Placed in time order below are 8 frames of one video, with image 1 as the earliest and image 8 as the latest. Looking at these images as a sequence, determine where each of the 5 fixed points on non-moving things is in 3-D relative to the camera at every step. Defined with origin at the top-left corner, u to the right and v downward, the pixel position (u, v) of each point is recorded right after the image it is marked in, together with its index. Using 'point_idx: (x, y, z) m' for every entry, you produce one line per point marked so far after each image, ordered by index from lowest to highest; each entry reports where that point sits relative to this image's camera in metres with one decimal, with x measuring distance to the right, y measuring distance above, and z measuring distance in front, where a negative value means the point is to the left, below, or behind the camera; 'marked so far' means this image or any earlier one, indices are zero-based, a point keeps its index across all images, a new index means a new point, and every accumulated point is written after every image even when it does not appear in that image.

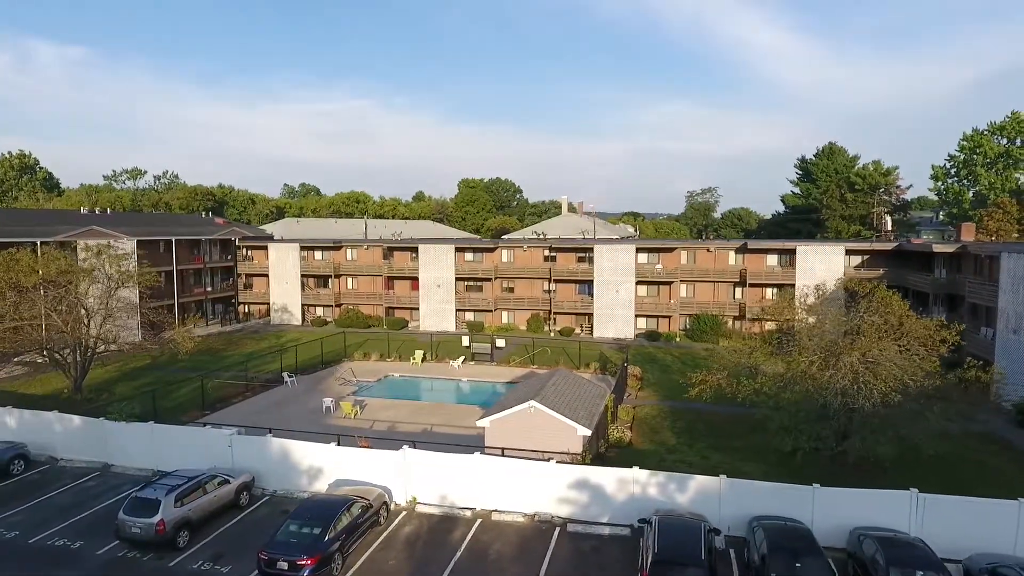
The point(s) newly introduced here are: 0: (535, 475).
0: (+0.7, -5.5, +18.4) m
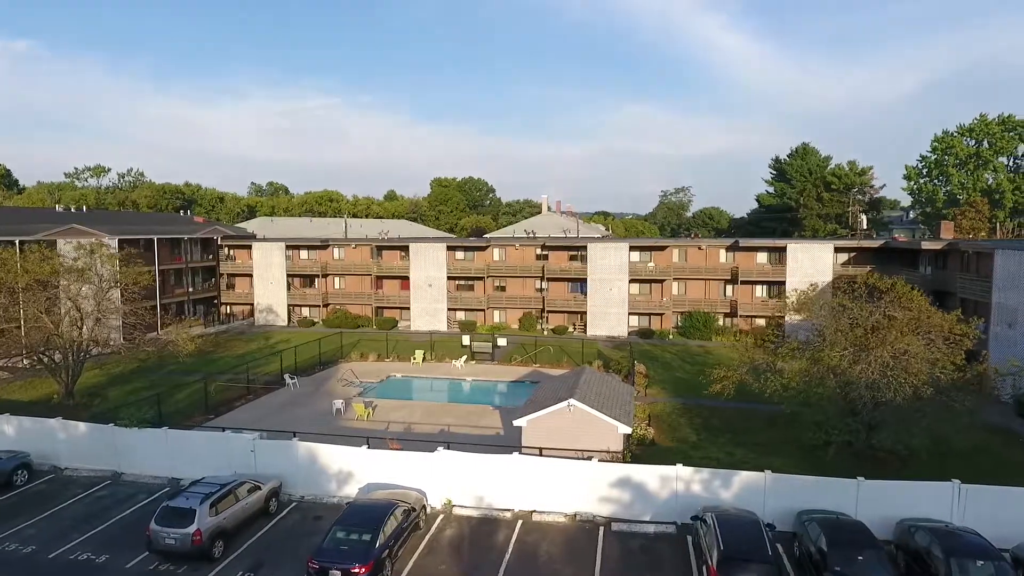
0: (+1.9, -5.4, +18.2) m
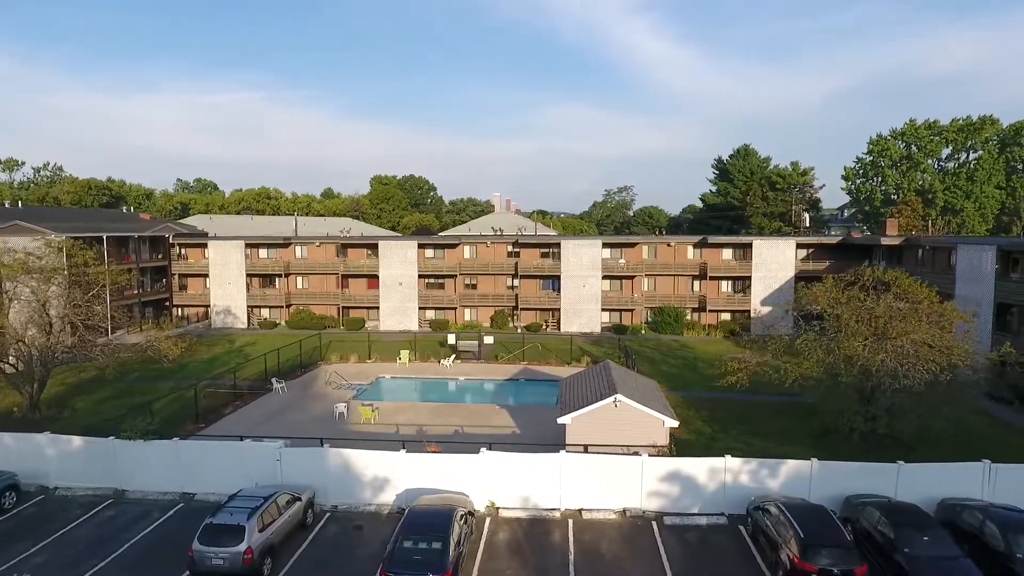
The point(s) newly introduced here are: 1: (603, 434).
0: (+3.3, -5.3, +18.1) m
1: (+2.8, -4.4, +18.9) m
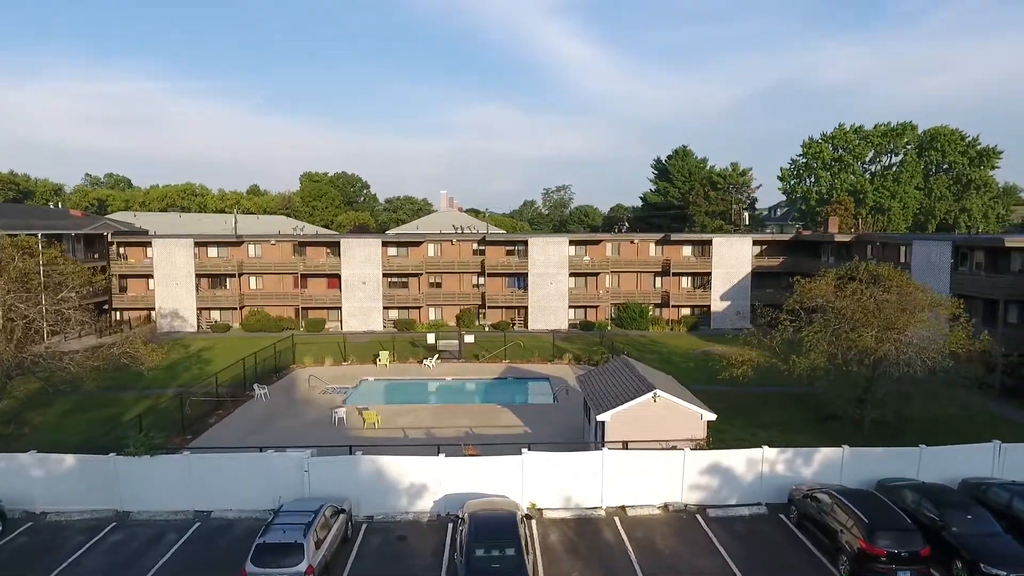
0: (+4.5, -5.1, +18.1) m
1: (+3.9, -4.3, +18.9) m
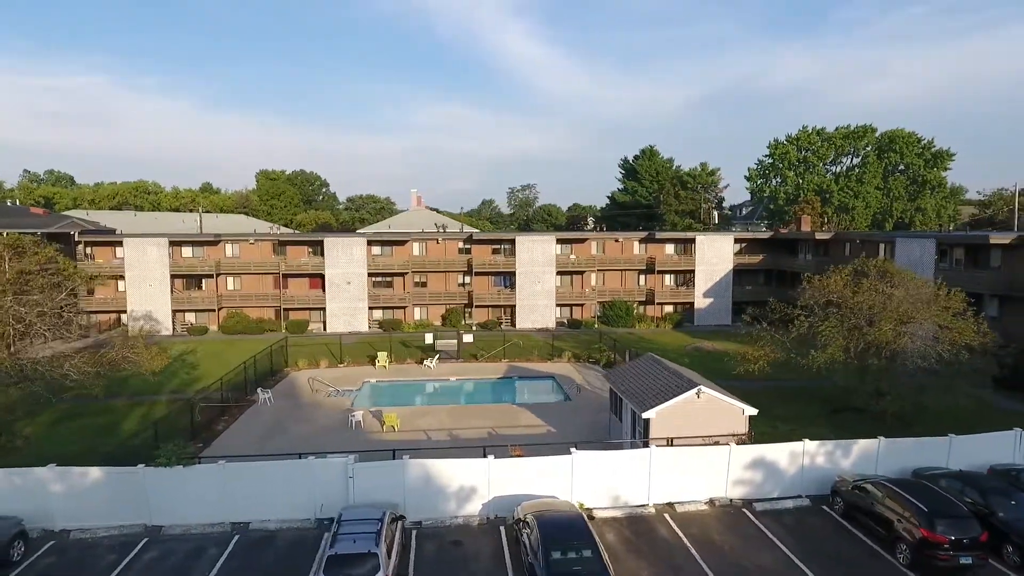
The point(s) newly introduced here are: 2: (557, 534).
0: (+5.8, -5.0, +18.2) m
1: (+5.2, -4.2, +19.0) m
2: (+1.0, -5.5, +14.1) m
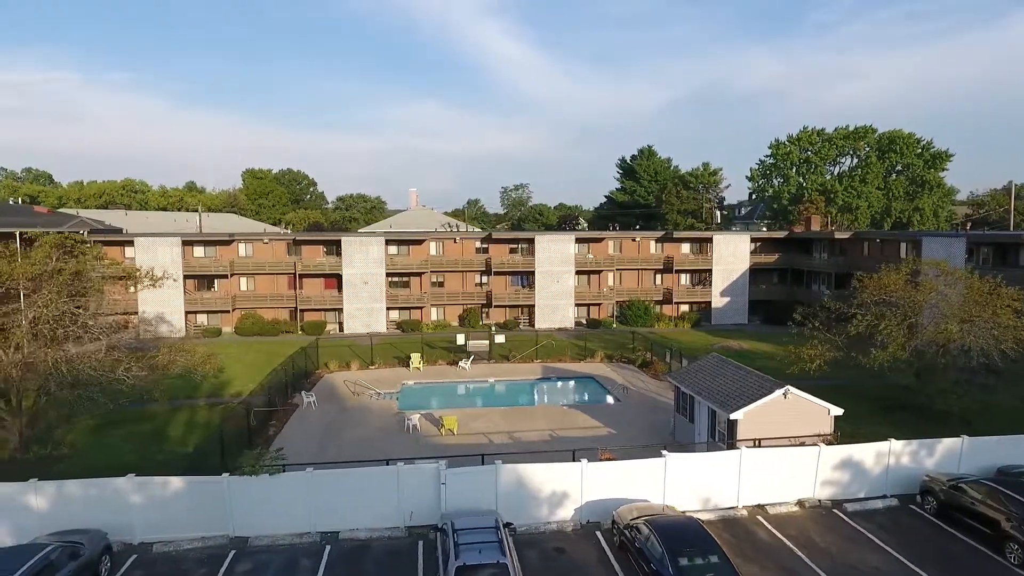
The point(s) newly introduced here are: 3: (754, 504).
0: (+8.3, -5.0, +18.0) m
1: (+7.6, -4.1, +18.7) m
2: (+3.6, -5.5, +13.7) m
3: (+6.9, -6.1, +17.9) m
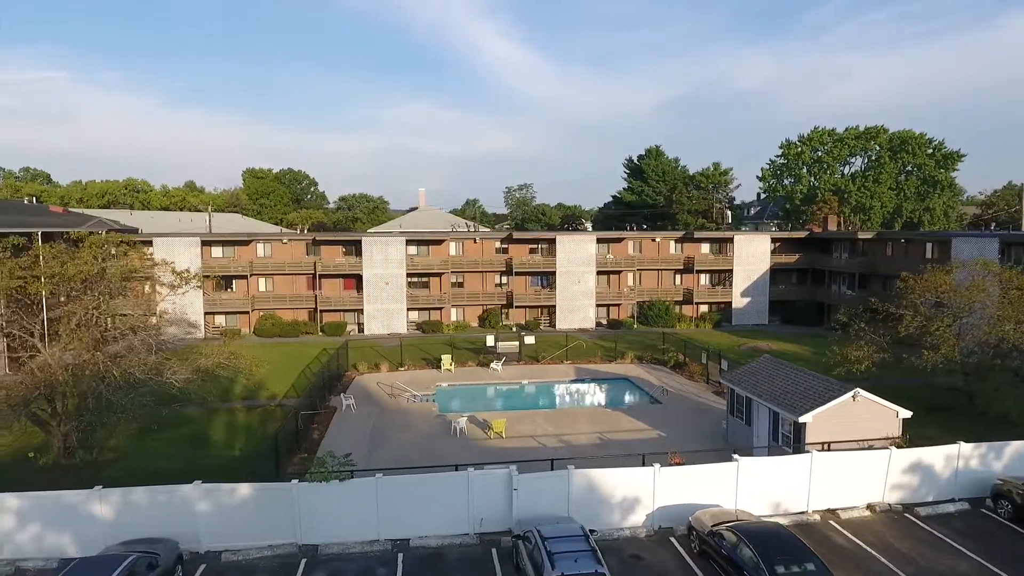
0: (+10.1, -5.0, +17.7) m
1: (+9.5, -4.1, +18.4) m
2: (+5.5, -5.5, +13.4) m
3: (+8.7, -6.2, +17.6) m
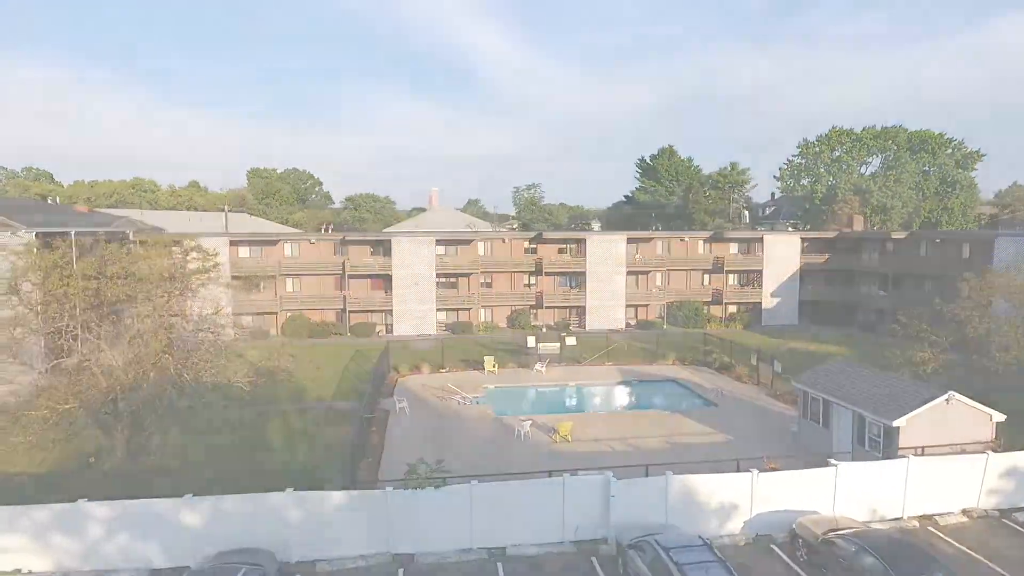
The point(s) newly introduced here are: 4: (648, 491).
0: (+12.5, -5.0, +17.3) m
1: (+11.8, -4.1, +18.0) m
2: (+7.9, -5.5, +12.9) m
3: (+11.1, -6.2, +17.1) m
4: (+3.3, -5.0, +15.5) m
